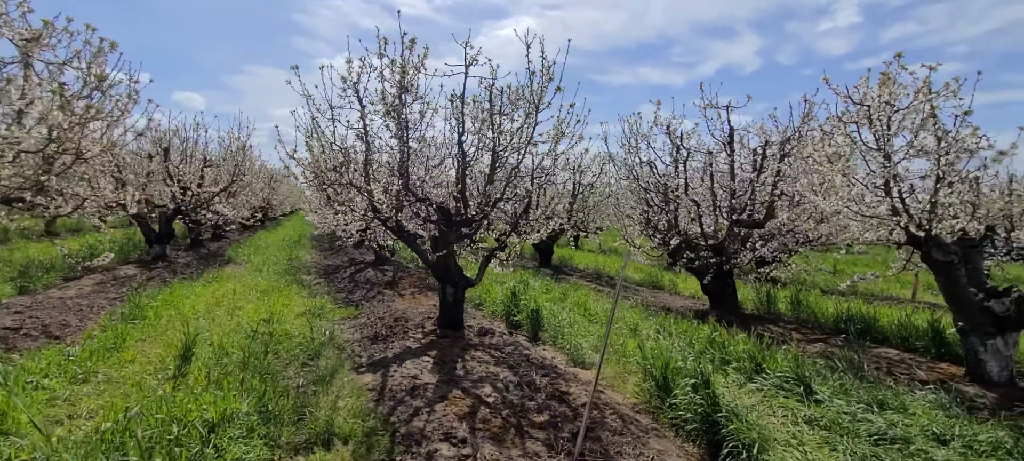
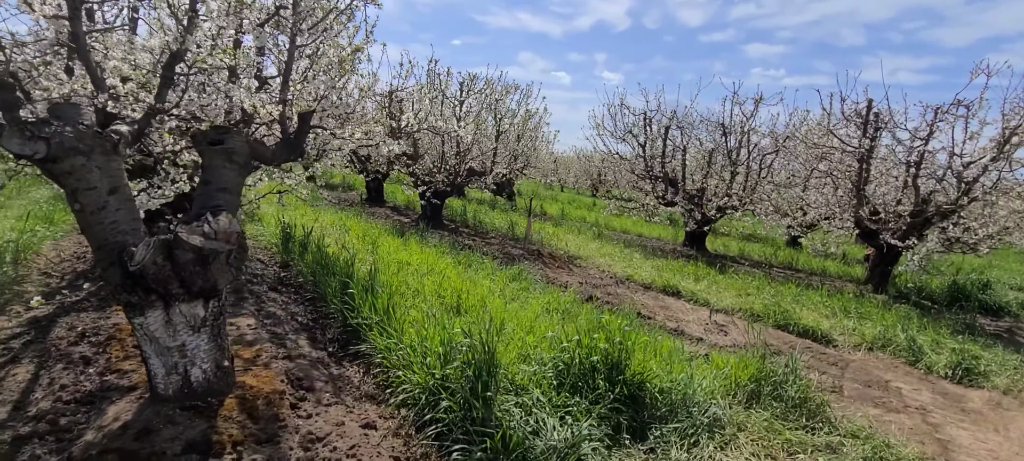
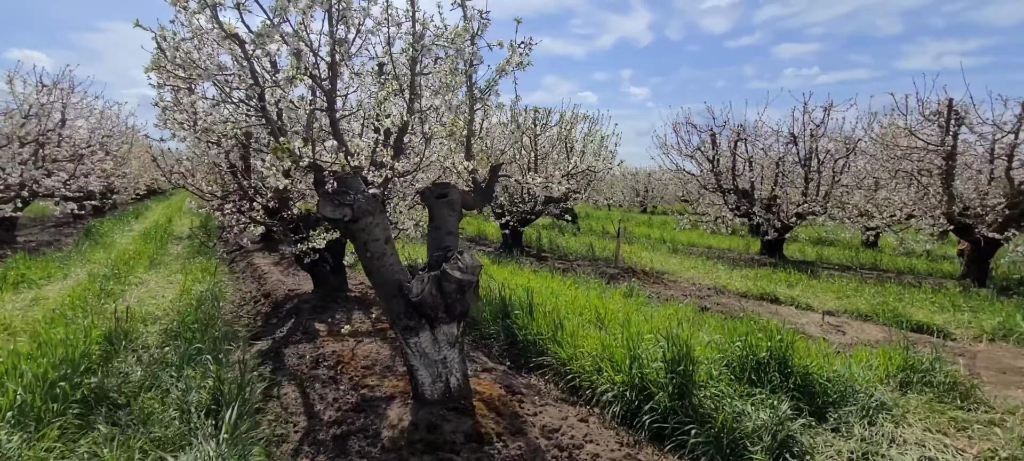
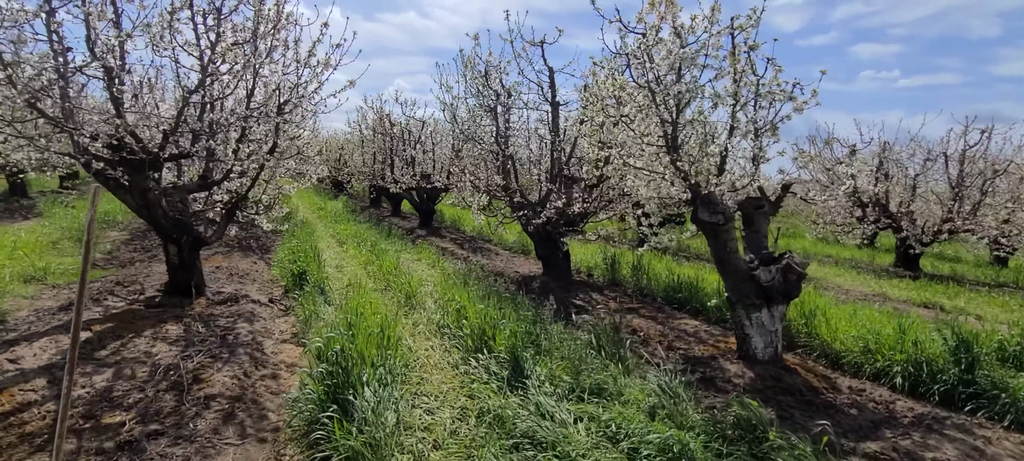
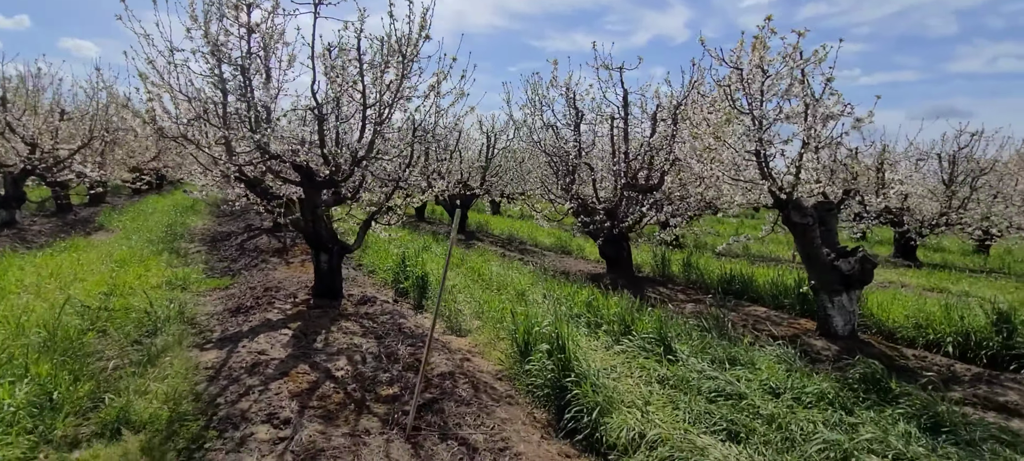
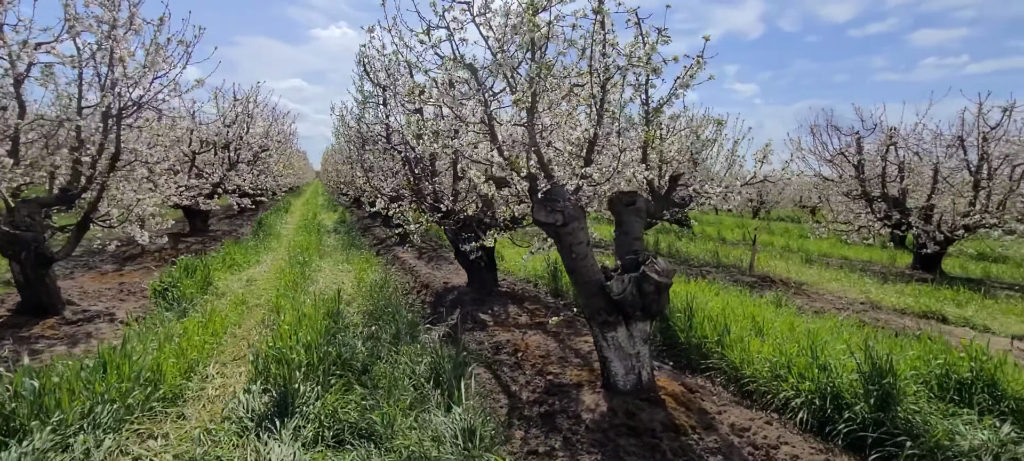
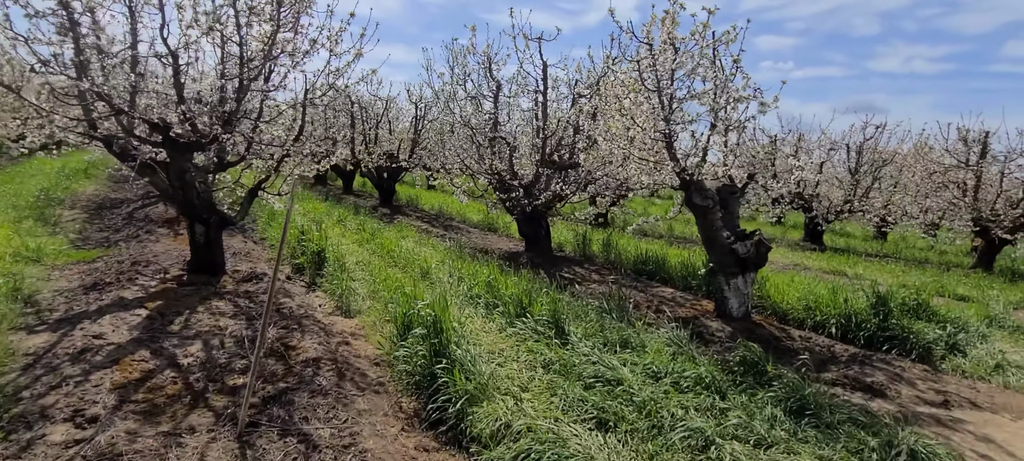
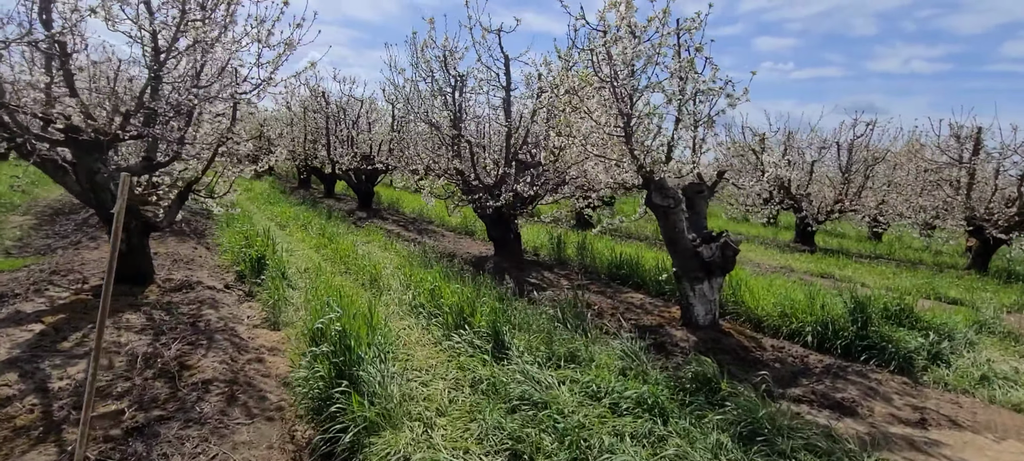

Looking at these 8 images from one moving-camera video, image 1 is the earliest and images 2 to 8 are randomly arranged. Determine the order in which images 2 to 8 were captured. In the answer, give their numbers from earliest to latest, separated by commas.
5, 7, 8, 4, 6, 3, 2
